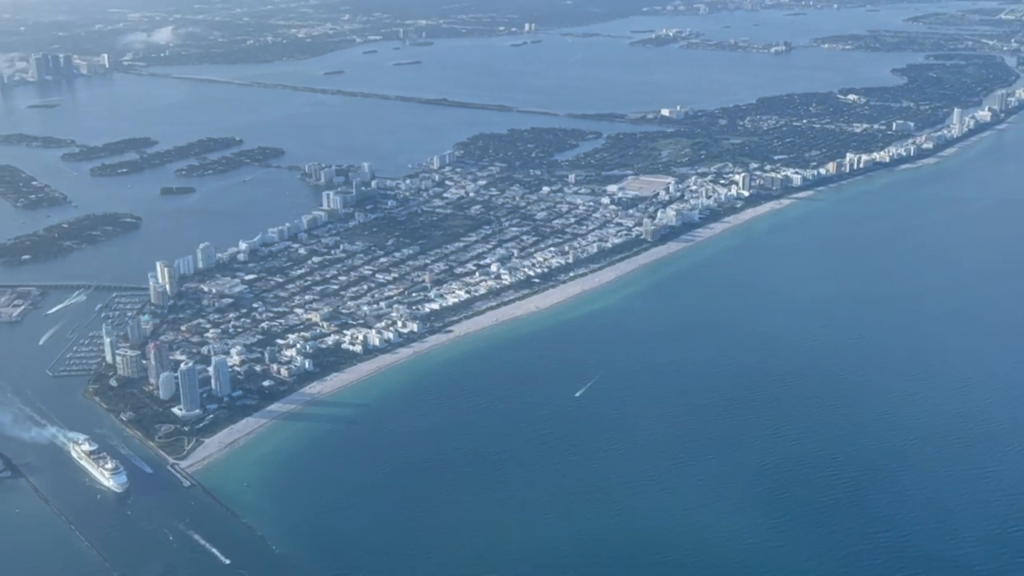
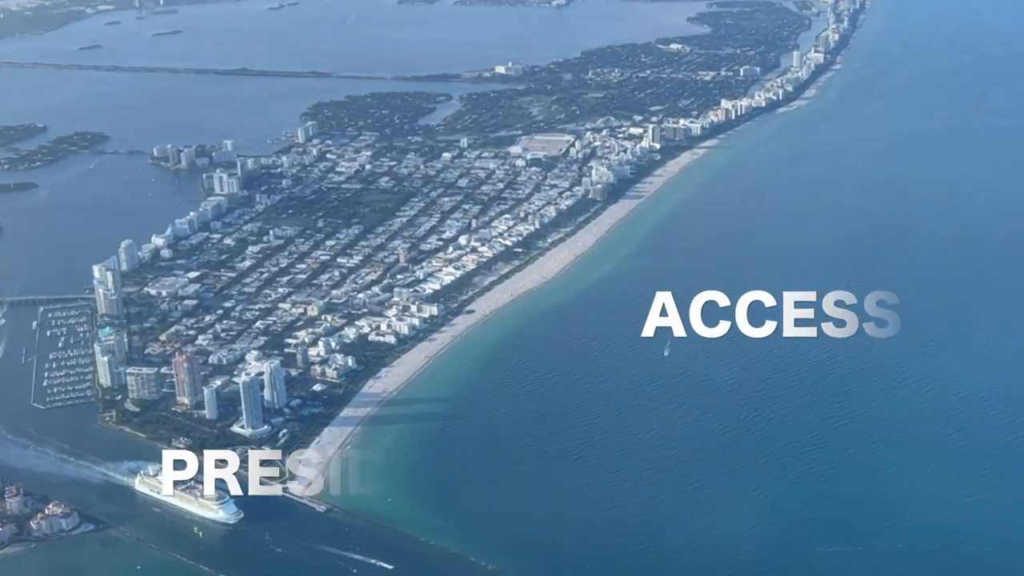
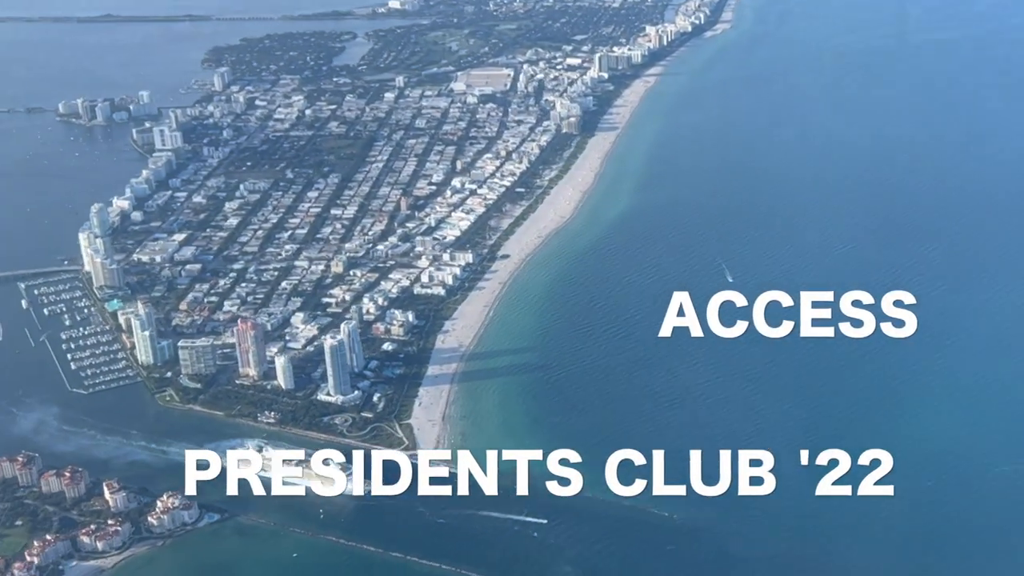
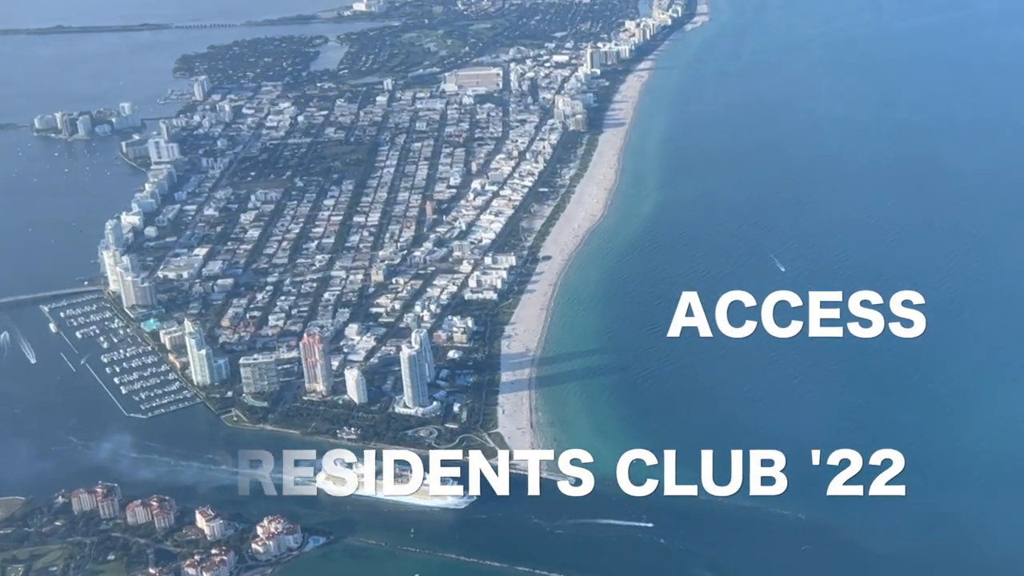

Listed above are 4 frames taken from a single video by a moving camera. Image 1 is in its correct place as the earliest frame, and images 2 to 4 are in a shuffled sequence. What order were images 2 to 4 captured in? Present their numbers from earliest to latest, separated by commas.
2, 3, 4
